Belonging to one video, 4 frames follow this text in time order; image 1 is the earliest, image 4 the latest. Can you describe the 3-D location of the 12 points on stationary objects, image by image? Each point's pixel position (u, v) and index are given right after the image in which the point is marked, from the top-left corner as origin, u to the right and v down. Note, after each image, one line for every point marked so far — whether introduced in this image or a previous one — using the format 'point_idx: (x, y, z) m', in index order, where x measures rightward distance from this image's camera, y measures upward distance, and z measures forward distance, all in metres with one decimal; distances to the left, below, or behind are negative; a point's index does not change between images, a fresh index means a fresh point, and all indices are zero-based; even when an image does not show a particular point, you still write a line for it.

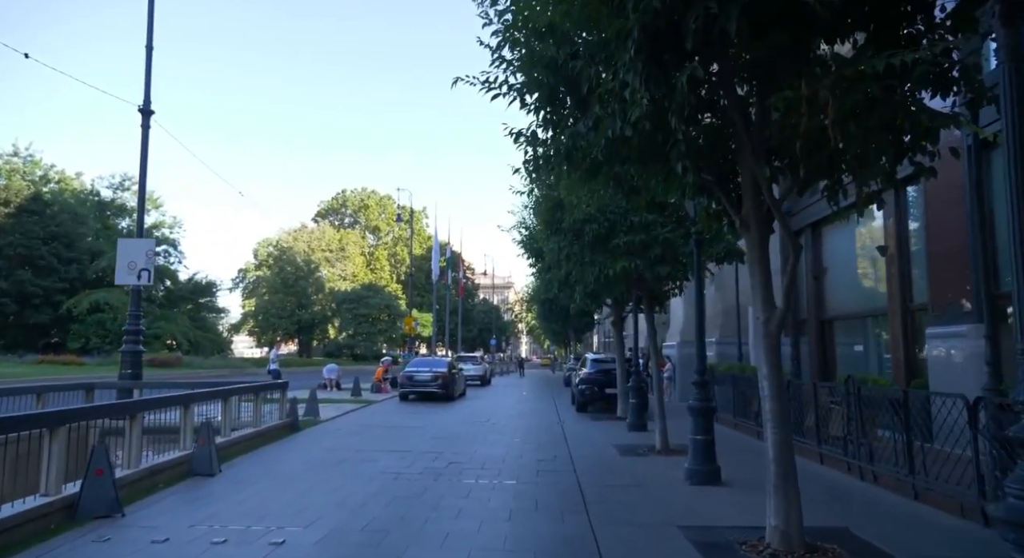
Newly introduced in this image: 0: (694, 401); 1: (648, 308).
0: (+2.6, -1.8, +9.3) m
1: (+2.7, -0.6, +12.9) m
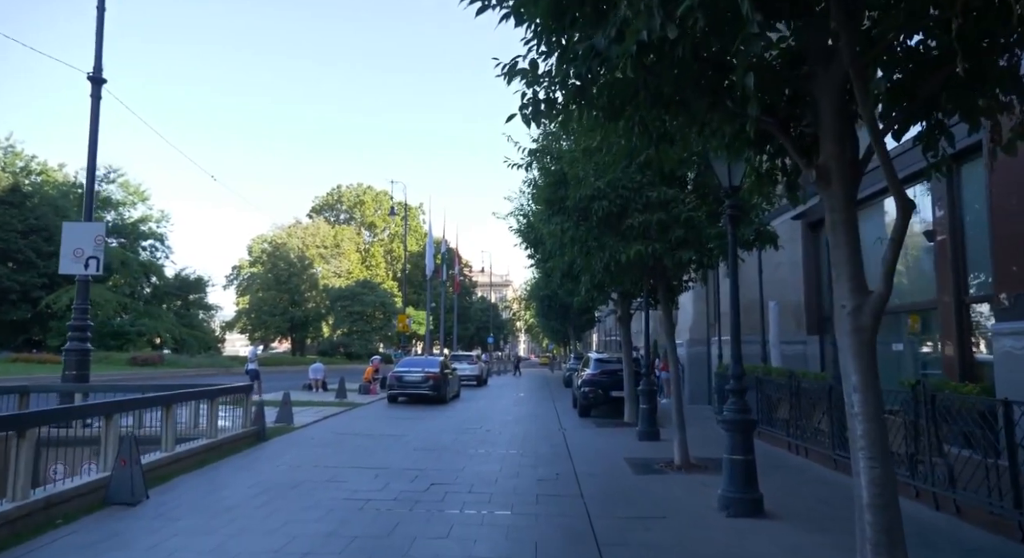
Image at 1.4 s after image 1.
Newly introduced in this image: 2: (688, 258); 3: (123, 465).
0: (+2.5, -1.6, +7.6) m
1: (+2.7, -0.4, +11.2) m
2: (+2.6, +0.3, +9.5) m
3: (-4.6, -2.2, +7.6) m
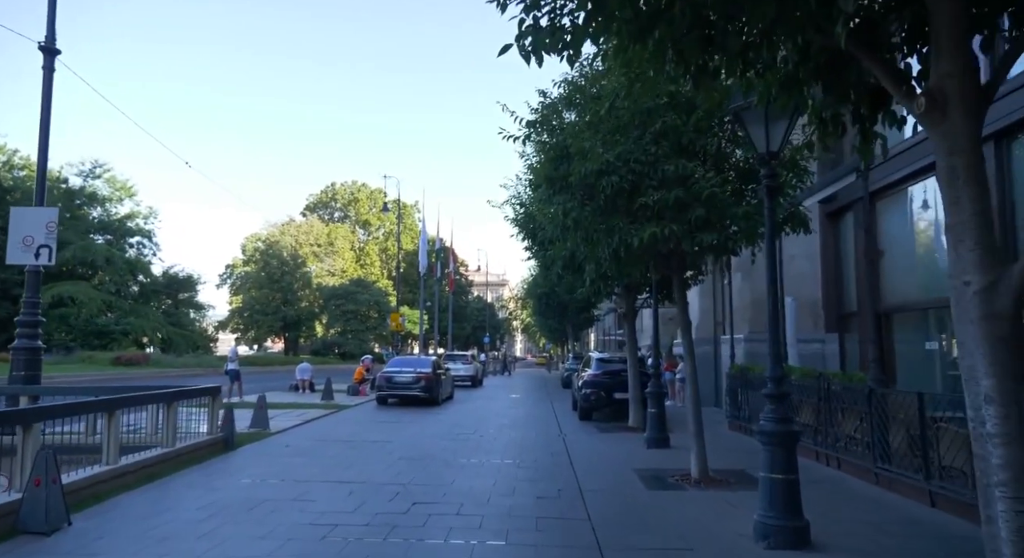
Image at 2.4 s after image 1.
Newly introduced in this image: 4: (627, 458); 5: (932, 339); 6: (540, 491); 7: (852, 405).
0: (+2.4, -1.4, +6.3) m
1: (+2.6, -0.2, +9.9) m
2: (+2.6, +0.5, +8.3) m
3: (-4.6, -2.0, +6.3) m
4: (+2.1, -3.2, +11.6) m
5: (+8.4, -1.2, +12.9) m
6: (+0.4, -2.9, +8.8) m
7: (+5.2, -1.9, +9.8) m
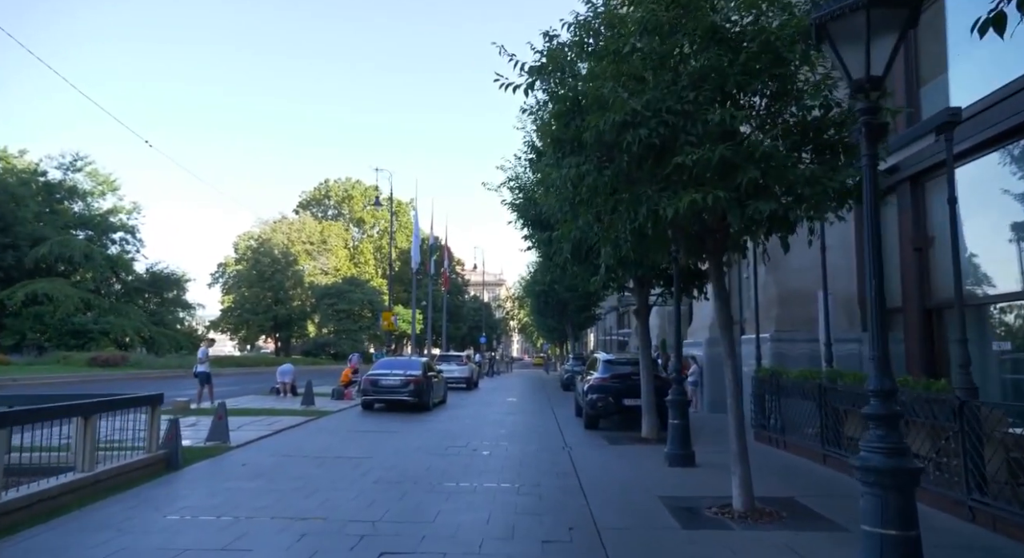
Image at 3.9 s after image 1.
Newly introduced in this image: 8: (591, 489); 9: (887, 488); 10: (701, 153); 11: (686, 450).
0: (+2.4, -1.3, +4.5) m
1: (+2.6, 0.0, +8.1) m
2: (+2.6, +0.7, +6.4) m
3: (-4.6, -1.8, +4.4) m
4: (+2.0, -3.0, +9.8) m
5: (+8.4, -1.0, +11.1) m
6: (+0.4, -2.7, +6.9) m
7: (+5.2, -1.7, +8.0) m
8: (+1.2, -3.0, +9.5) m
9: (+2.6, -1.4, +4.4) m
10: (+1.9, +1.3, +6.5) m
11: (+3.0, -2.9, +11.1) m
